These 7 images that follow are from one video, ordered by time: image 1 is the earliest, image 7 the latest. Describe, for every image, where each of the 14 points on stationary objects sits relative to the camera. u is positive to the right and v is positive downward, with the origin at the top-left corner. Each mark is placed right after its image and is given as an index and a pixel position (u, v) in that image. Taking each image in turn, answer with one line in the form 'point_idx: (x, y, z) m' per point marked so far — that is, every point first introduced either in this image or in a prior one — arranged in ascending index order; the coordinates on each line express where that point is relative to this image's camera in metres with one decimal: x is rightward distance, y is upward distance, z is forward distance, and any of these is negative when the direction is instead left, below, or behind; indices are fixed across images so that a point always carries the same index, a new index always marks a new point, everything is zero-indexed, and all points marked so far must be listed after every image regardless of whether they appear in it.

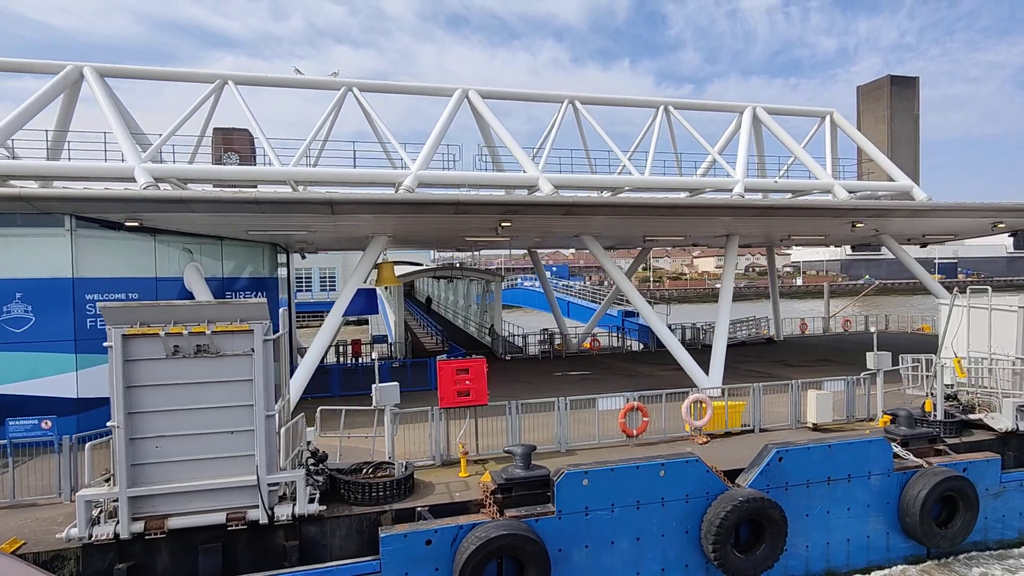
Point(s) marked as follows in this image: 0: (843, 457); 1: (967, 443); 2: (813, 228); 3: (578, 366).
0: (+4.3, -2.2, +7.5) m
1: (+6.9, -2.3, +8.7) m
2: (+8.3, +1.7, +16.0) m
3: (+2.1, -2.4, +18.4) m
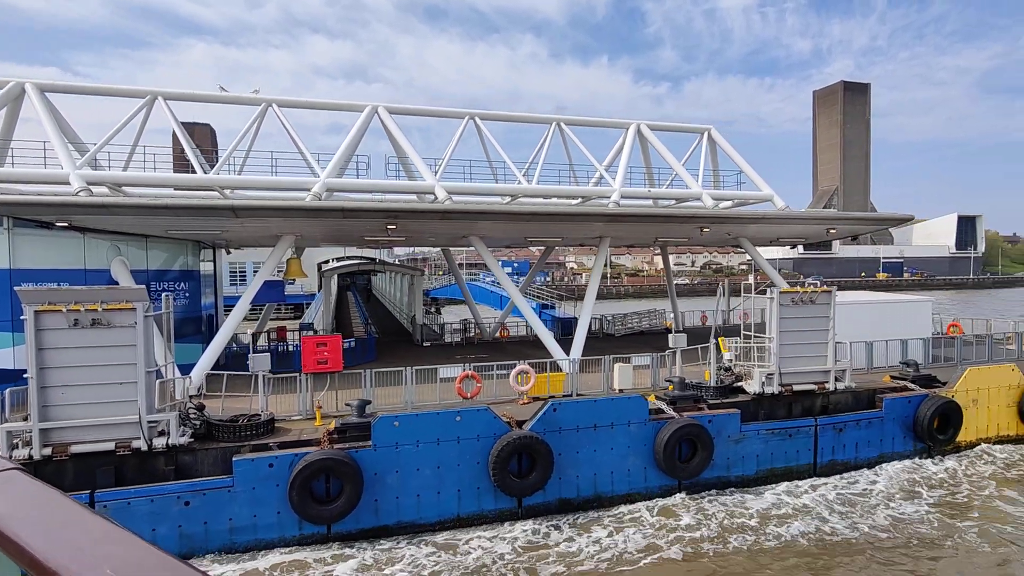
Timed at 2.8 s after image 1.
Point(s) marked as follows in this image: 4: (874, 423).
0: (+1.6, -2.1, +10.0) m
1: (+4.2, -2.2, +11.2) m
2: (+5.3, +1.8, +18.6) m
3: (-1.1, -2.2, +20.8) m
4: (+7.5, -2.8, +11.9) m
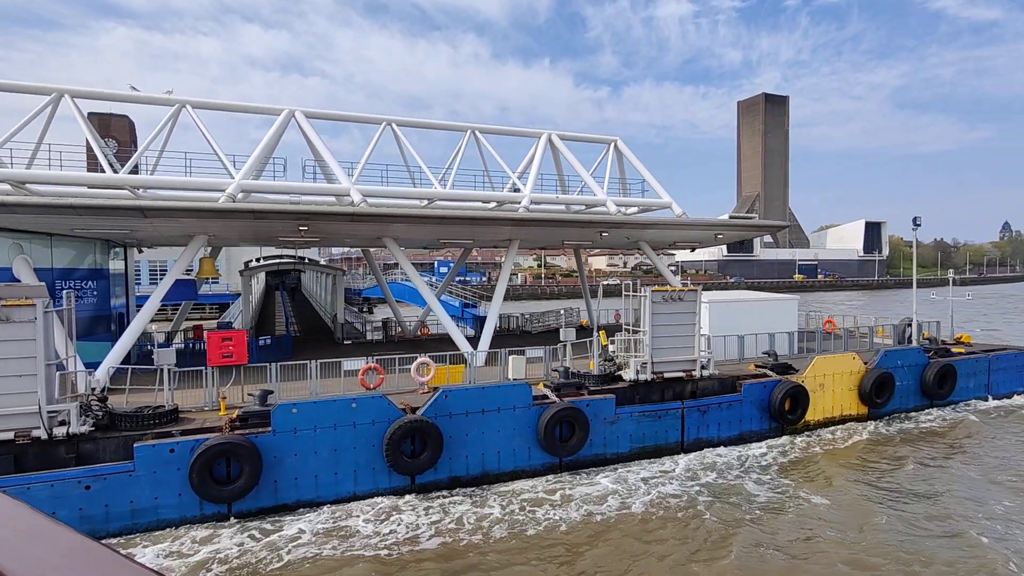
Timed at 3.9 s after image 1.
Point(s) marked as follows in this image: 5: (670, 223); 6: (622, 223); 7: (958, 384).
0: (-0.4, -2.1, +11.1) m
1: (+2.0, -2.2, +12.6) m
2: (+2.4, +1.8, +20.0) m
3: (-4.1, -2.2, +21.6) m
4: (+5.2, -2.8, +13.6) m
5: (+5.5, +2.2, +19.8) m
6: (+3.7, +2.2, +19.2) m
7: (+13.2, -2.9, +17.0) m
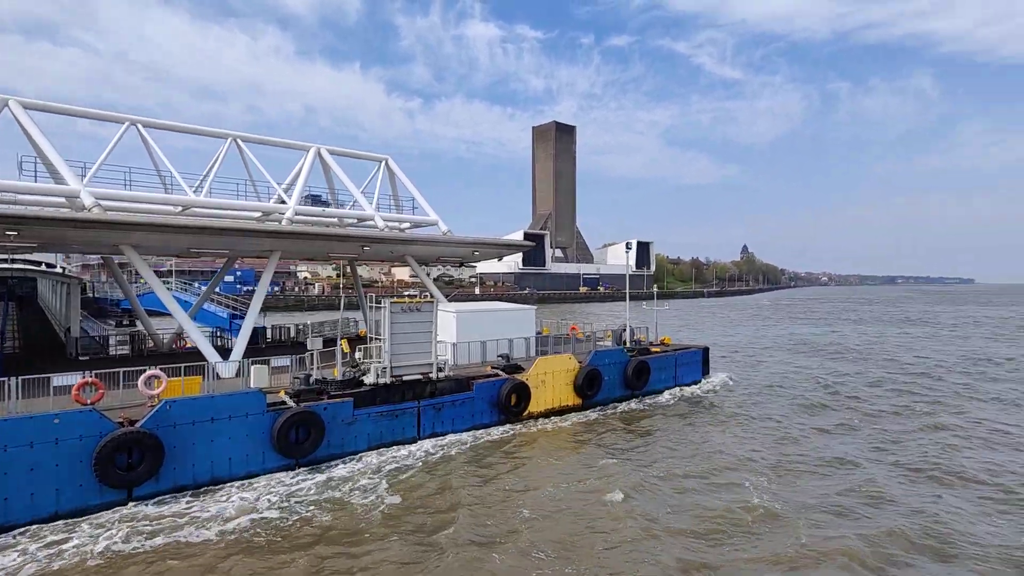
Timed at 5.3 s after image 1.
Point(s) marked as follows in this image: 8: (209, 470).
0: (-5.7, -2.3, +11.5) m
1: (-4.0, -2.5, +13.7) m
2: (-6.0, +1.4, +20.9) m
3: (-12.7, -2.6, +20.2) m
4: (-1.2, -3.1, +15.6) m
5: (-3.0, +1.8, +21.7) m
6: (-4.5, +1.8, +20.5) m
7: (+5.2, -3.3, +21.4) m
8: (-5.9, -3.6, +11.3) m
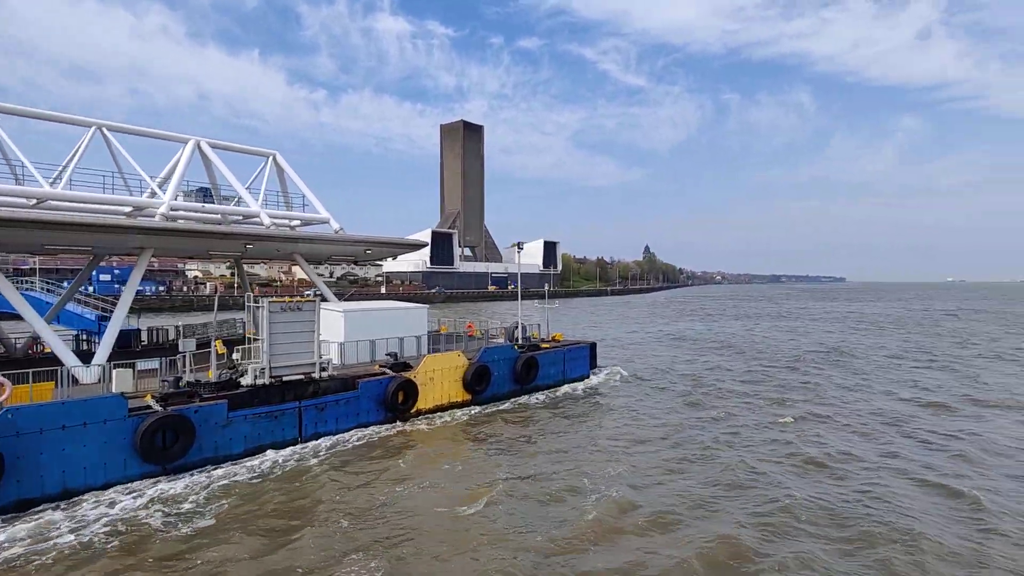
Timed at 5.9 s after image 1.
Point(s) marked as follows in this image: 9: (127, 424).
0: (-8.2, -2.3, +10.8) m
1: (-6.7, -2.5, +13.3) m
2: (-9.9, +1.4, +20.1) m
3: (-16.4, -2.6, +18.4) m
4: (-4.4, -3.1, +15.6) m
5: (-7.1, +1.9, +21.3) m
6: (-8.4, +1.8, +19.9) m
7: (+1.1, -3.3, +22.3) m
8: (-8.3, -3.6, +10.6) m
9: (-7.7, -2.7, +11.5) m
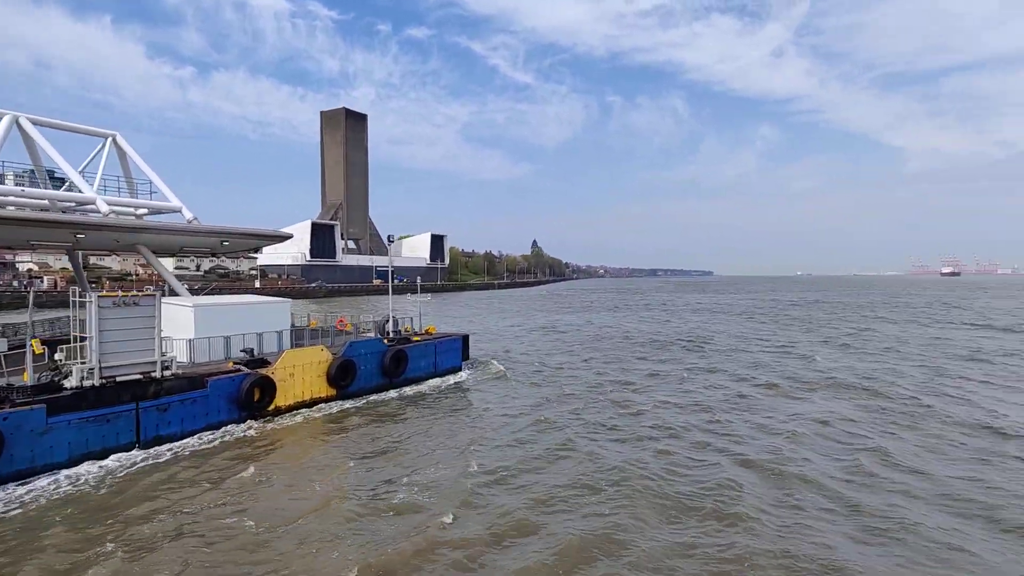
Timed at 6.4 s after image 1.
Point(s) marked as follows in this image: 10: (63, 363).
0: (-10.9, -2.2, +9.4) m
1: (-10.0, -2.3, +12.1) m
2: (-14.3, +1.6, +18.1) m
3: (-20.4, -2.5, +15.2) m
4: (-8.1, -2.9, +14.8) m
5: (-11.8, +2.1, +19.9) m
6: (-12.8, +2.0, +18.2) m
7: (-4.0, -3.0, +22.4) m
8: (-11.0, -3.5, +9.1) m
9: (-10.5, -2.6, +10.1) m
10: (-10.2, -1.7, +13.0) m
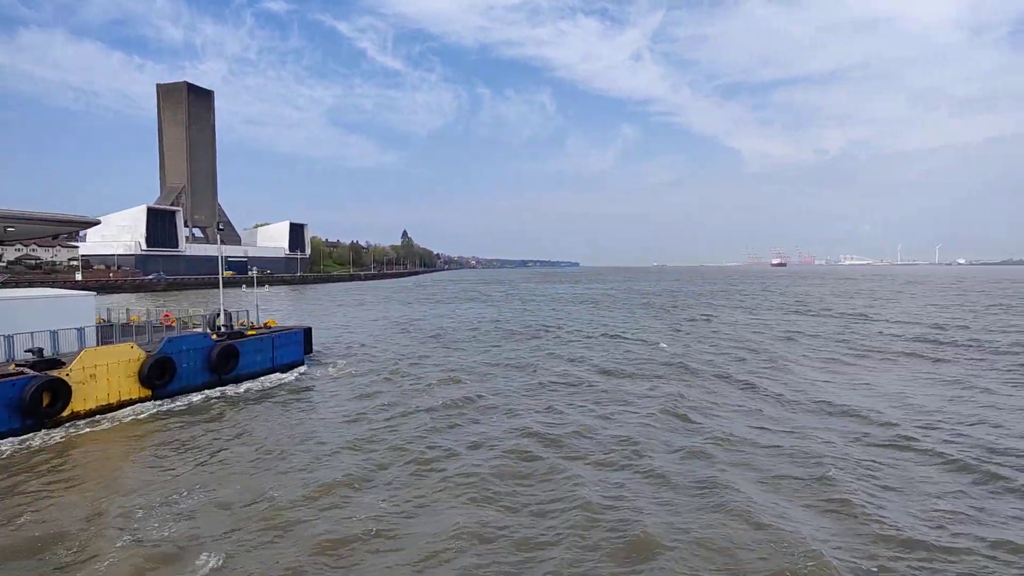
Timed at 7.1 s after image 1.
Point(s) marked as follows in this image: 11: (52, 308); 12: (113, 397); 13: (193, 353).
0: (-13.8, -2.1, +7.0) m
1: (-13.5, -2.2, +9.8) m
2: (-19.1, +1.8, +14.6) m
3: (-24.3, -2.4, +10.6) m
4: (-12.2, -2.7, +12.9) m
5: (-17.1, +2.3, +16.9) m
6: (-17.6, +2.2, +15.1) m
7: (-9.9, -2.7, +21.2) m
8: (-13.9, -3.4, +6.7) m
9: (-13.6, -2.5, +7.8) m
10: (-13.9, -1.6, +10.7) m
11: (-13.3, -0.6, +16.9) m
12: (-11.3, -3.0, +16.4) m
13: (-10.5, -2.1, +19.2) m
